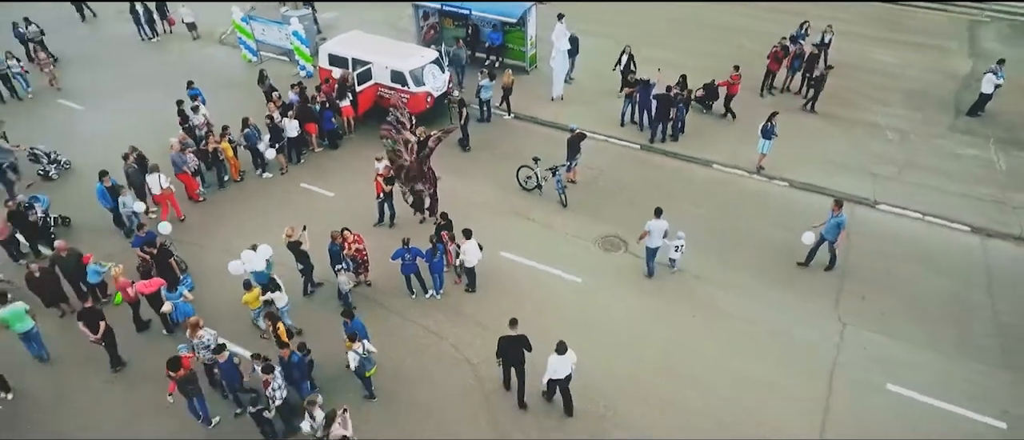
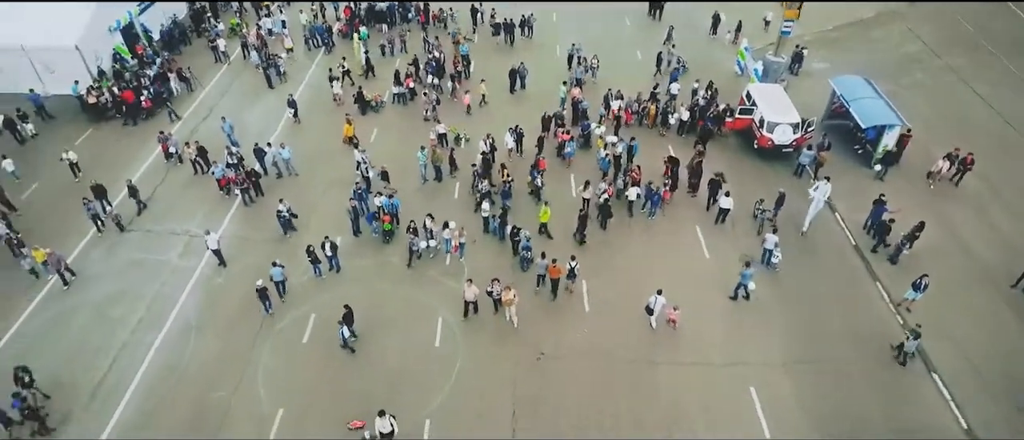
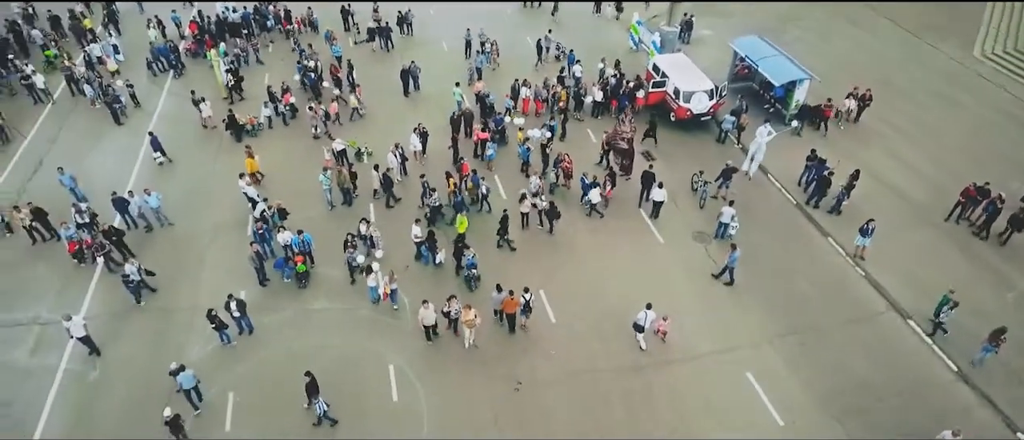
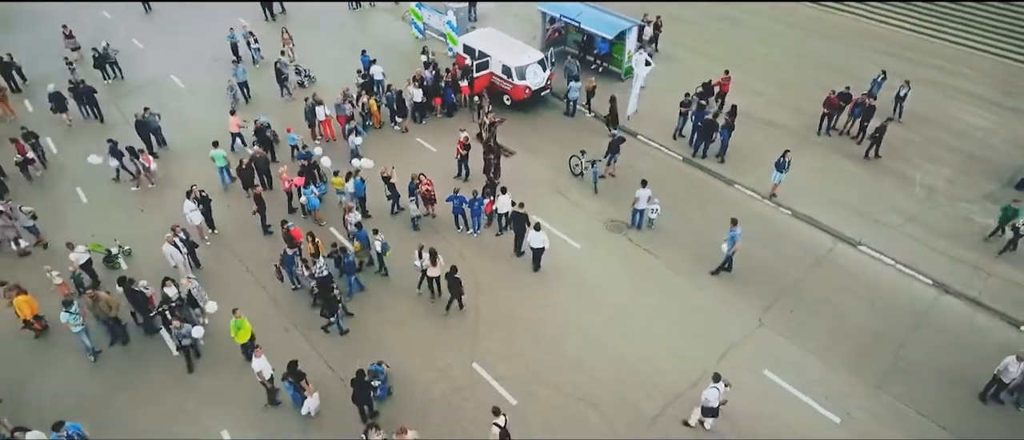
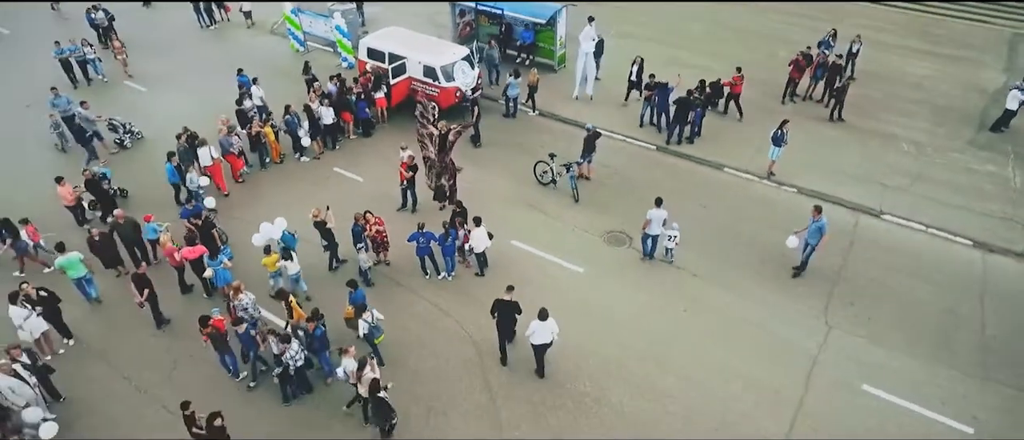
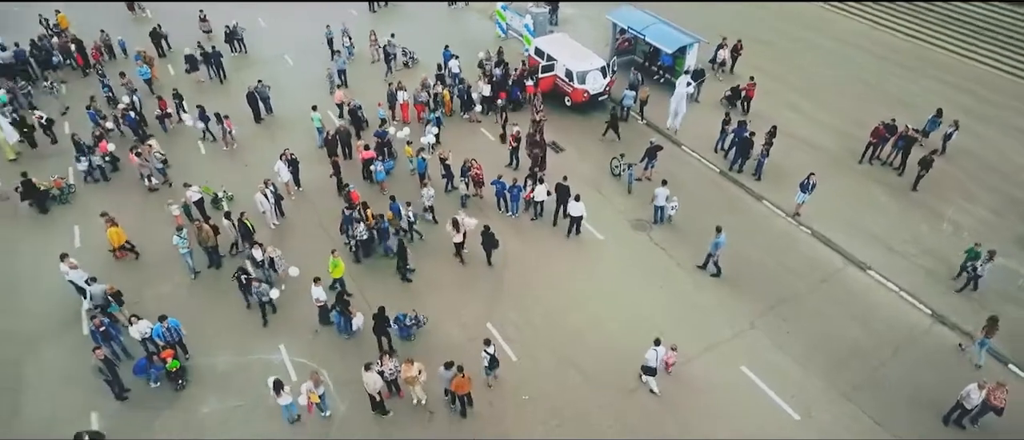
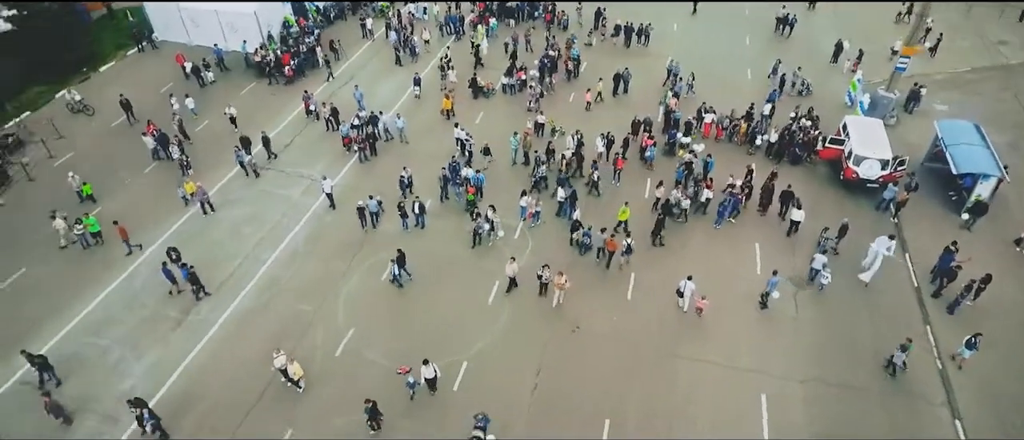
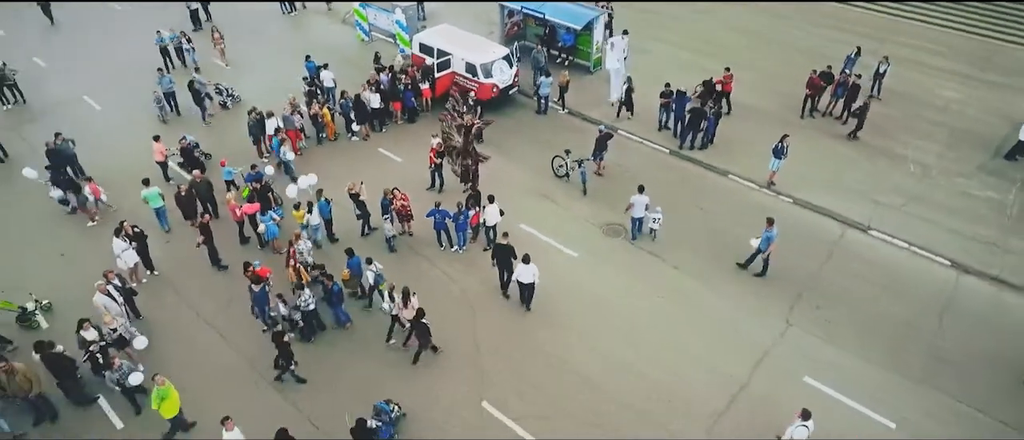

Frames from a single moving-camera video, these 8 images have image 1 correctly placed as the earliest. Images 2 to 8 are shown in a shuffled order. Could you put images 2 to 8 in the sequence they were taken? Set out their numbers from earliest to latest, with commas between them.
5, 8, 4, 6, 3, 2, 7
